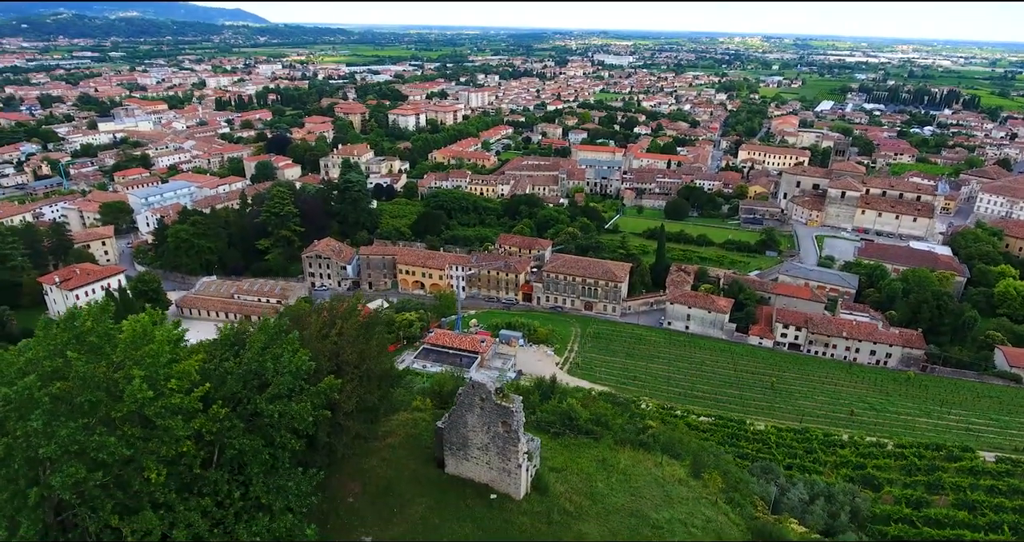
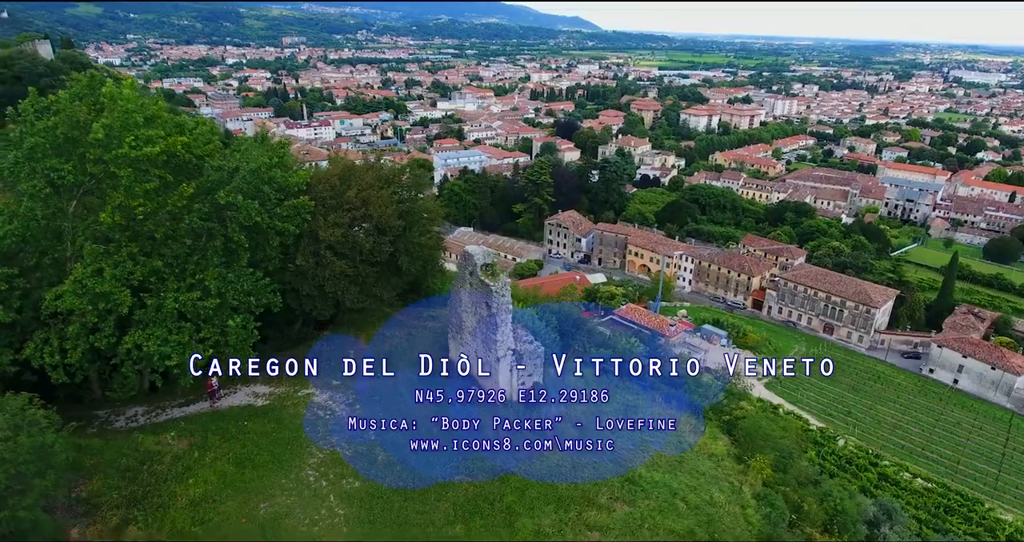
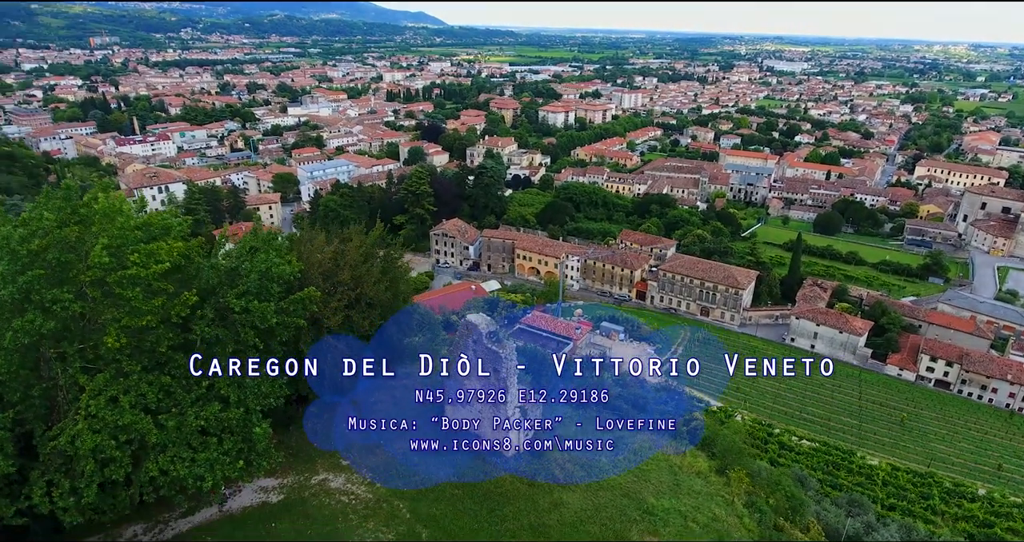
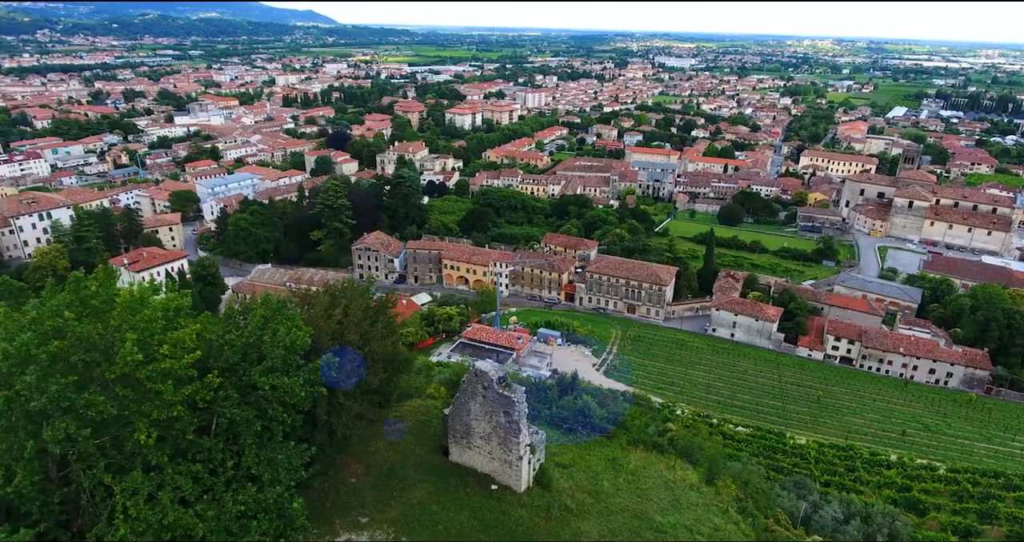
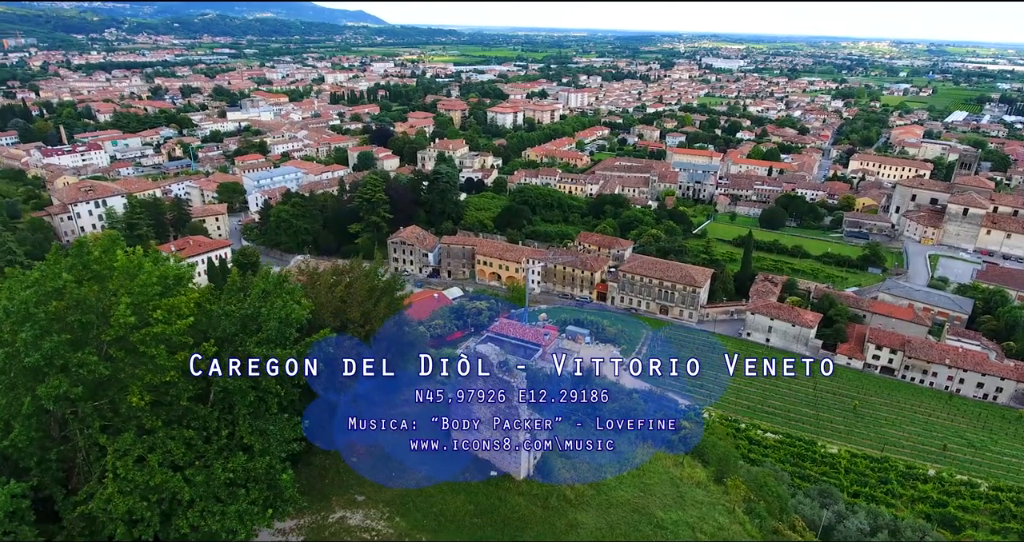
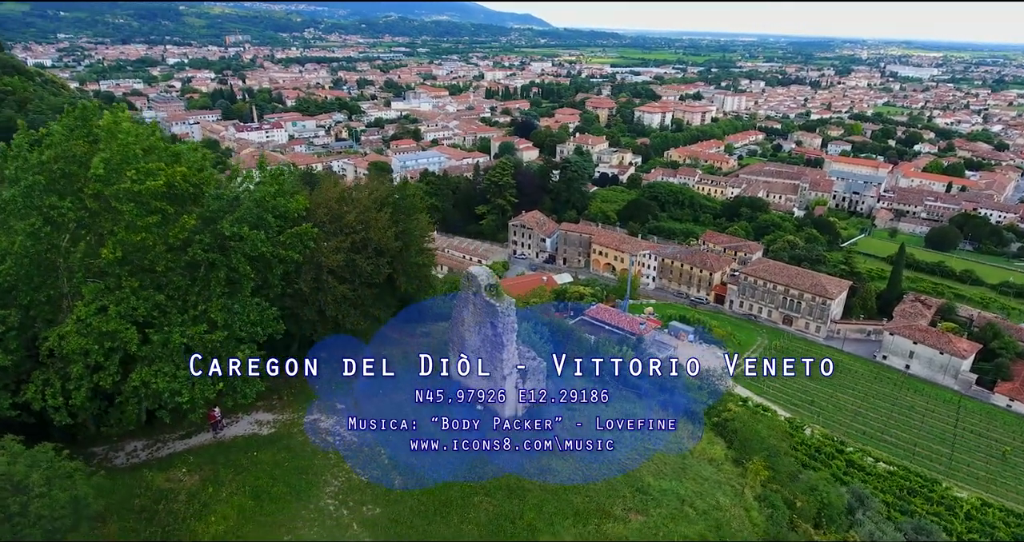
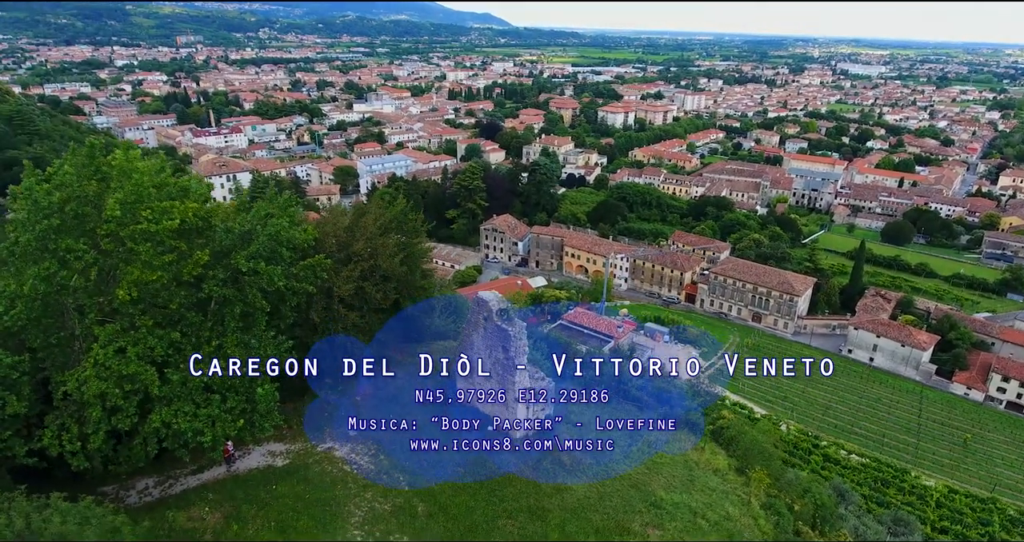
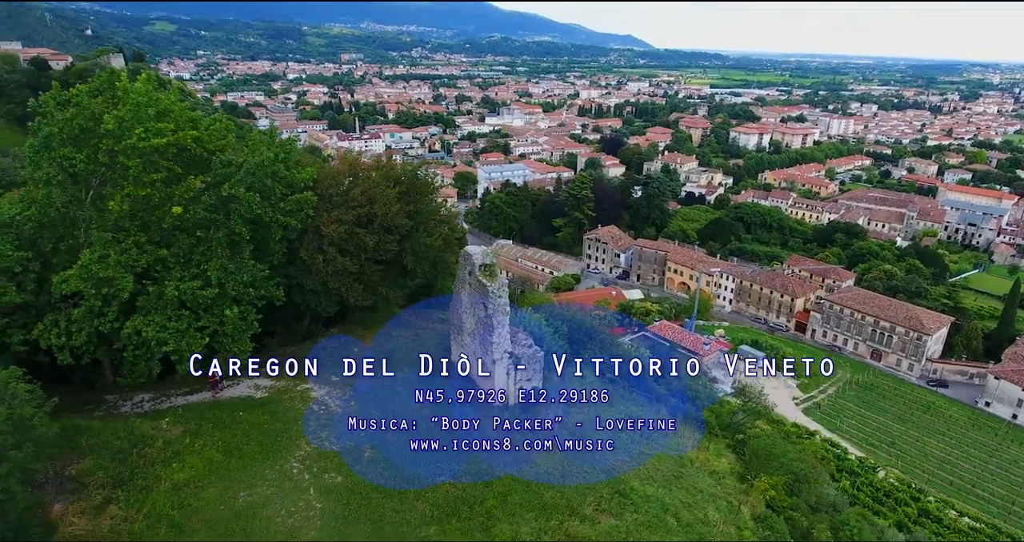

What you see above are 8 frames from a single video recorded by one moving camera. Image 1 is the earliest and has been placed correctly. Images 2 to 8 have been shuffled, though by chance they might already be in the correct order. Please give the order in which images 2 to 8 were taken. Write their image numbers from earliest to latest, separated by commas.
4, 5, 3, 7, 6, 2, 8
